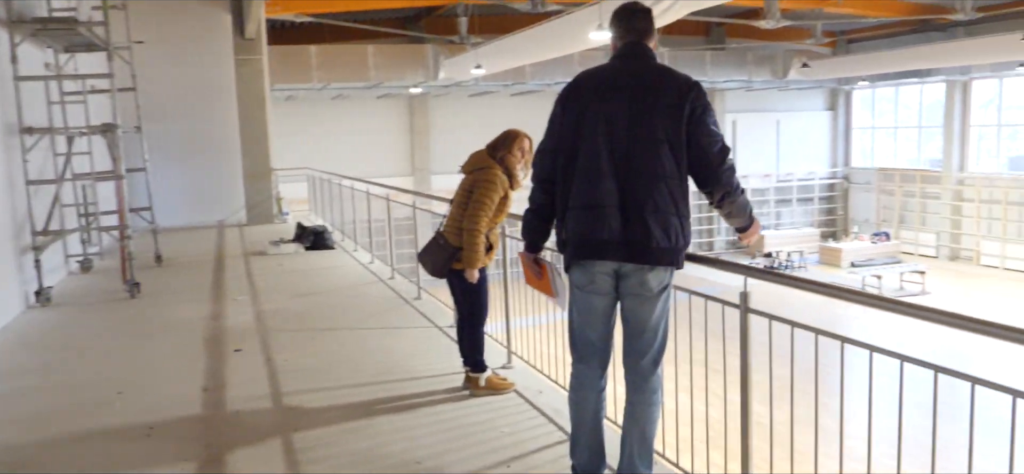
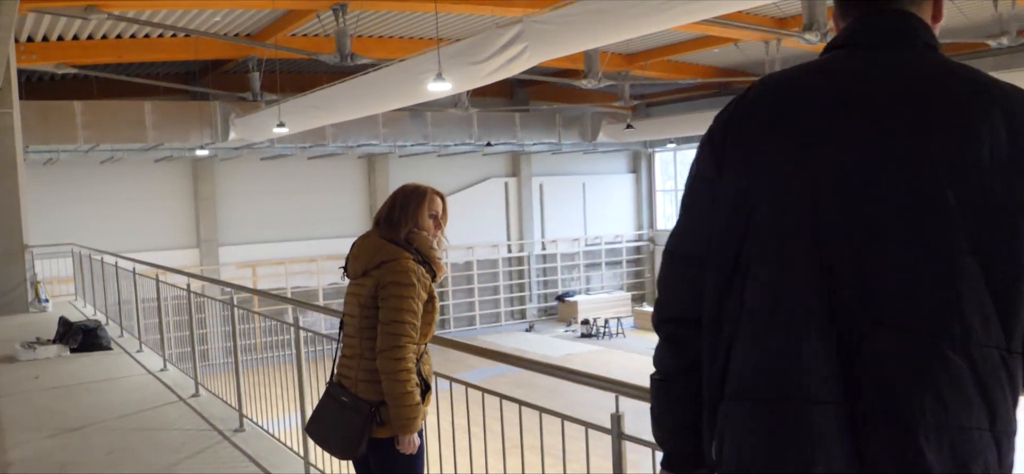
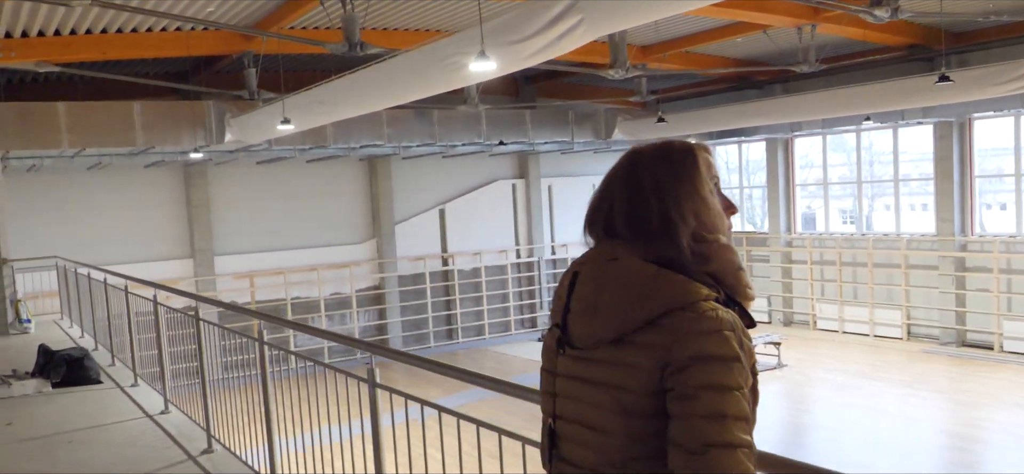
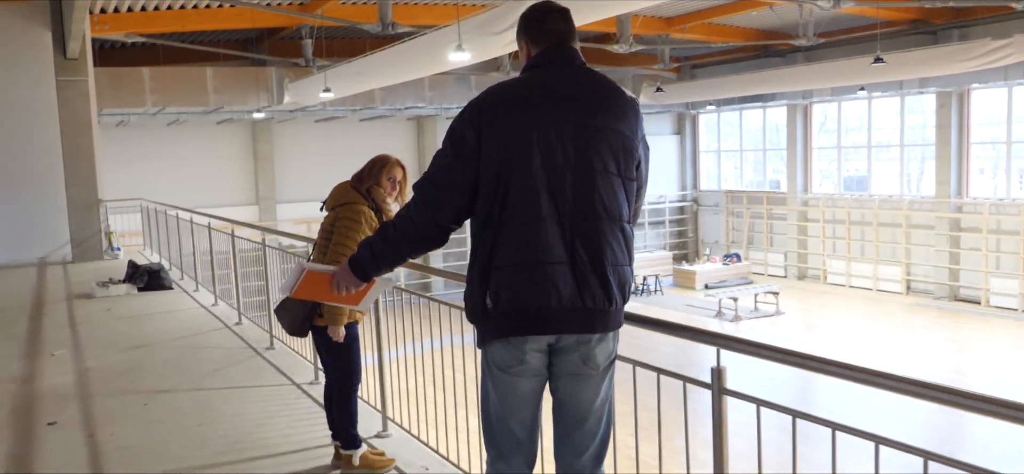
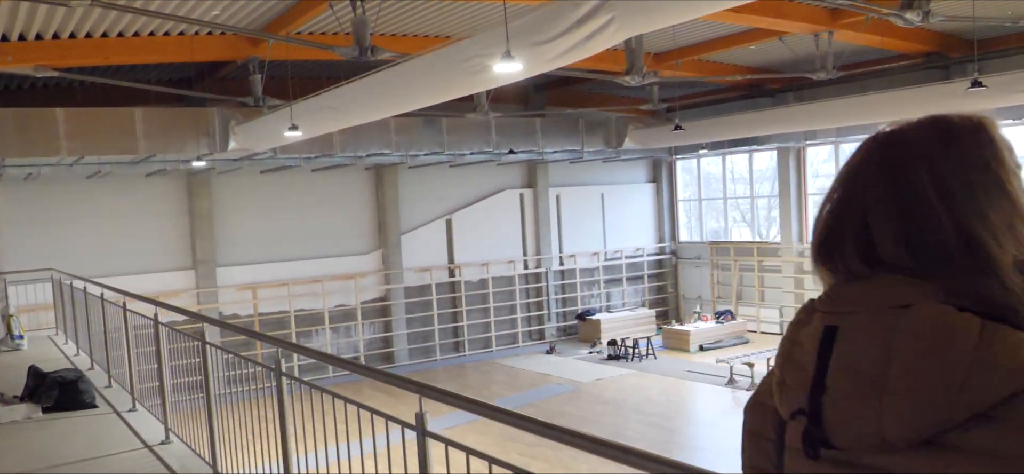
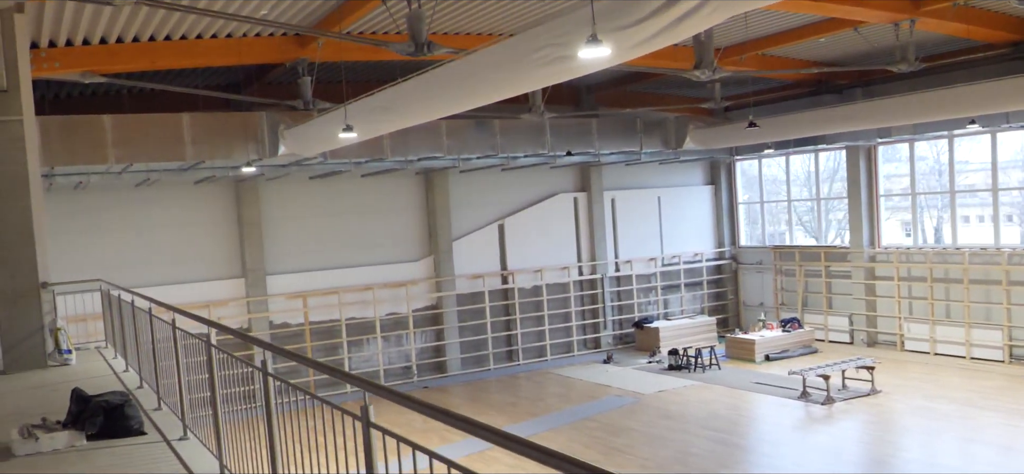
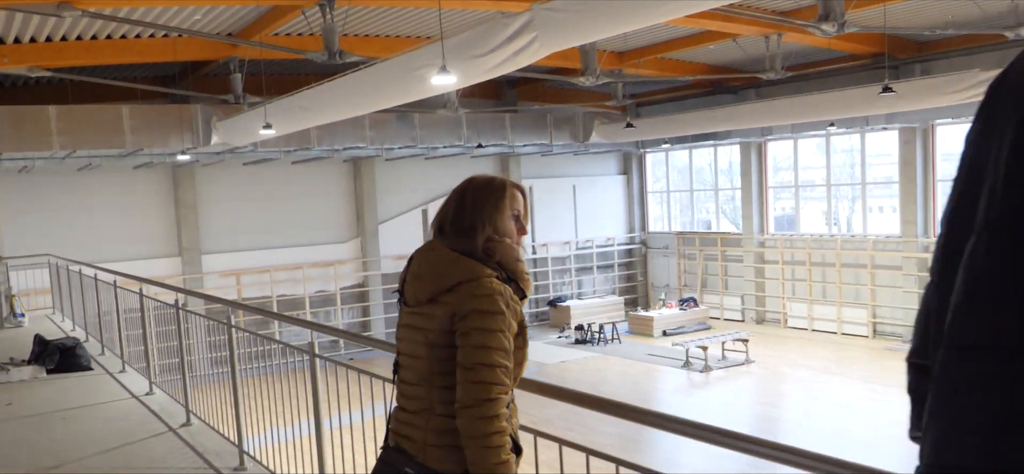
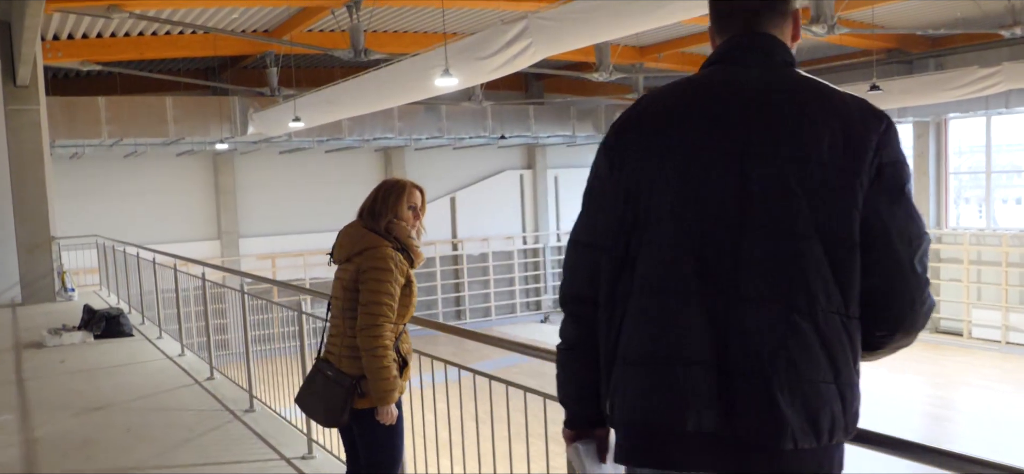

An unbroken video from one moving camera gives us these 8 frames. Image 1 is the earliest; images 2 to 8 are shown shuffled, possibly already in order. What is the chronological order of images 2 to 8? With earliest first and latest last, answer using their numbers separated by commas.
4, 8, 2, 7, 3, 5, 6
